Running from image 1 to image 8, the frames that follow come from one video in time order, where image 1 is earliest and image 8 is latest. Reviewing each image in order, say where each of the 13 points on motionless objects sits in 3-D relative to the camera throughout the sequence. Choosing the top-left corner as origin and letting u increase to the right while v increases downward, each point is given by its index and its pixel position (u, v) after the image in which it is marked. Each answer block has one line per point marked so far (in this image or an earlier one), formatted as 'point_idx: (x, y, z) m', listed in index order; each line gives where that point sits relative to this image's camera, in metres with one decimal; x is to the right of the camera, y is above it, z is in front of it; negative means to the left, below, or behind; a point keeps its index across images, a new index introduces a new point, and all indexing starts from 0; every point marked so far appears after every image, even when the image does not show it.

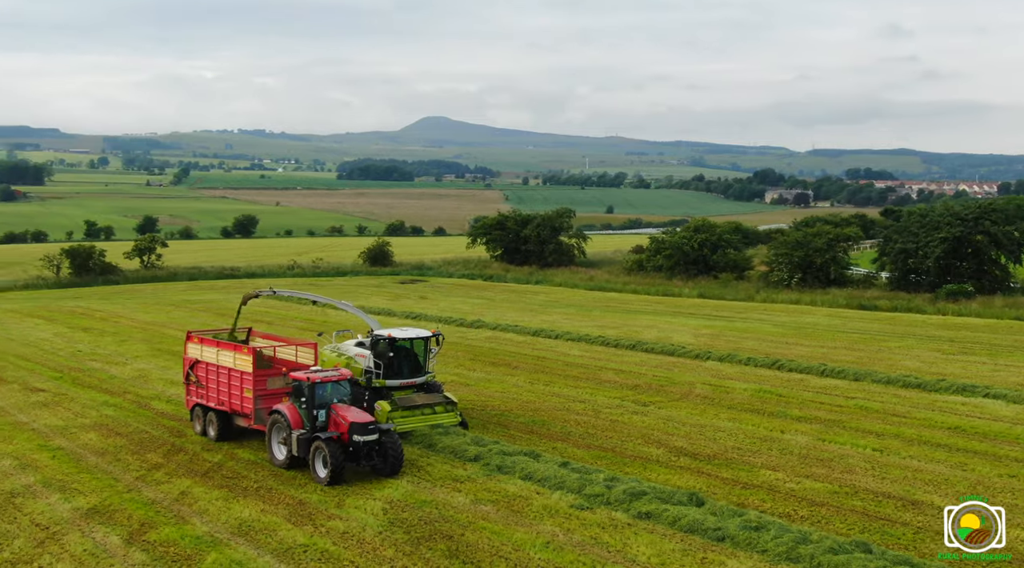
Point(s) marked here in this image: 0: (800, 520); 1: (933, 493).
0: (+2.5, -2.0, +8.0) m
1: (+4.0, -2.0, +9.0) m
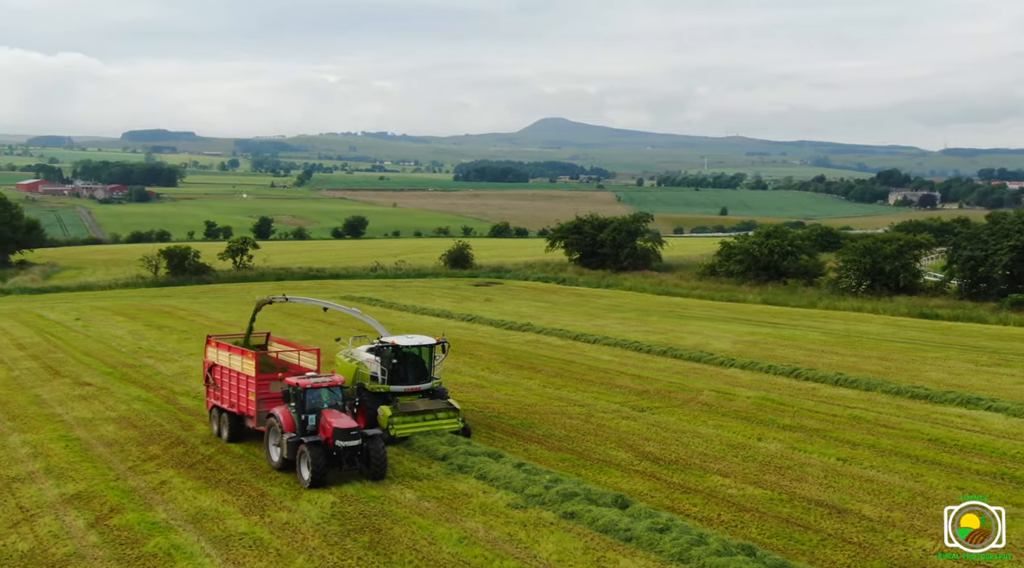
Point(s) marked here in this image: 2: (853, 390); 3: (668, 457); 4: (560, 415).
0: (+1.8, -2.1, +8.1) m
1: (+3.4, -2.1, +9.0) m
2: (+6.1, -1.9, +16.7) m
3: (+1.9, -2.1, +11.4) m
4: (+0.8, -2.1, +15.1) m
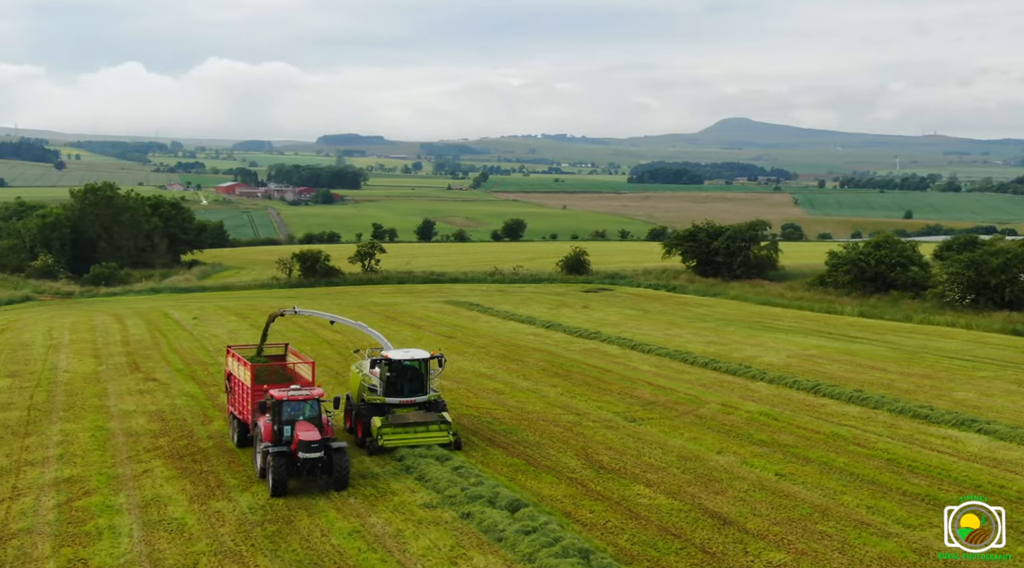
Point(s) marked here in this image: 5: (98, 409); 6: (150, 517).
0: (+0.7, -2.2, +8.4) m
1: (+2.5, -2.3, +9.1) m
2: (+6.1, -2.2, +16.4) m
3: (+1.3, -2.3, +11.7) m
4: (+0.6, -2.3, +15.5) m
5: (-8.6, -2.6, +19.4) m
6: (-3.8, -2.4, +9.7) m
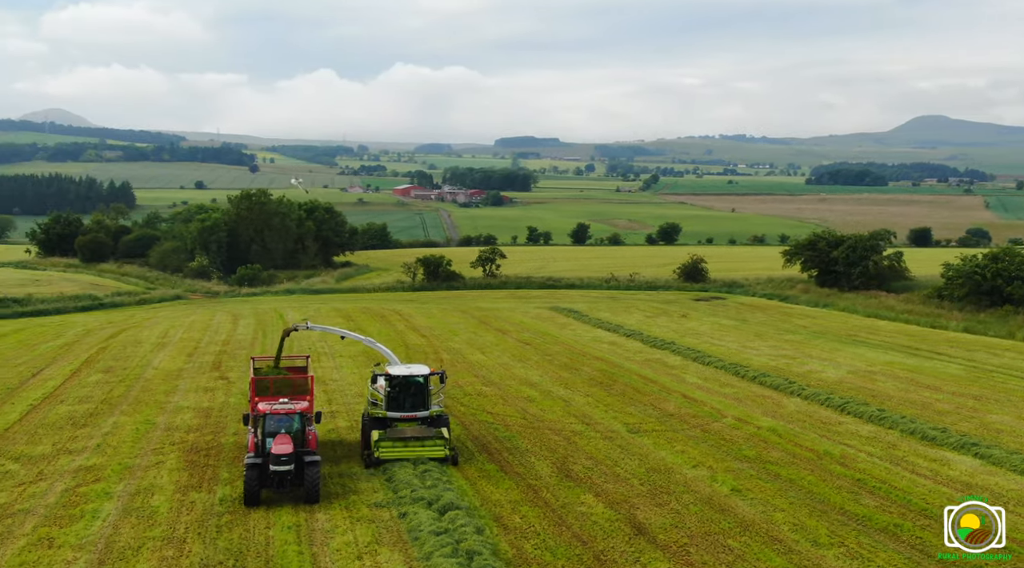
0: (-0.1, -2.4, +8.9) m
1: (+1.7, -2.5, +9.4) m
2: (+6.3, -2.5, +16.2) m
3: (+0.9, -2.5, +12.0) m
4: (+0.7, -2.5, +15.9) m
5: (-8.0, -2.7, +20.9) m
6: (-4.4, -2.5, +10.7) m
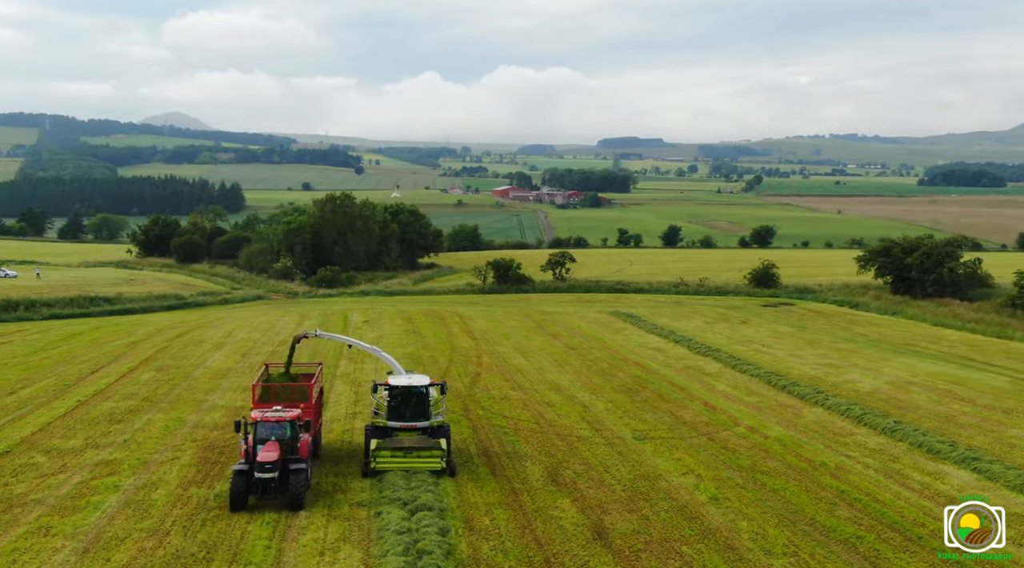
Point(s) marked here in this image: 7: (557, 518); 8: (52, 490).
0: (-0.5, -2.5, +9.3) m
1: (+1.4, -2.6, +9.6) m
2: (+6.4, -2.6, +16.0) m
3: (+0.7, -2.6, +12.3) m
4: (+0.8, -2.7, +16.2) m
5: (-7.5, -2.8, +21.8) m
6: (-4.6, -2.6, +11.3) m
7: (+0.5, -2.6, +10.2) m
8: (-5.9, -2.7, +12.0) m
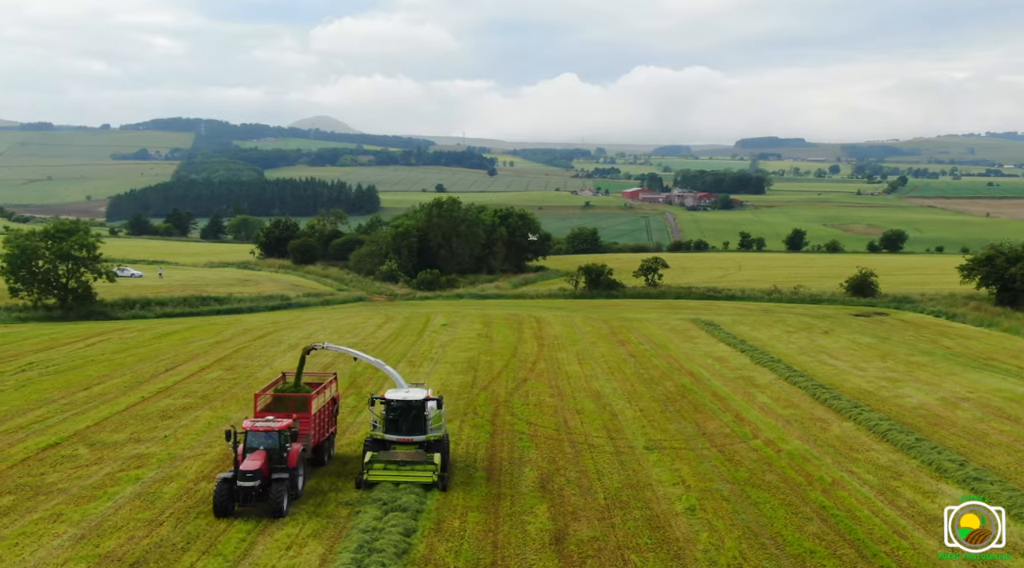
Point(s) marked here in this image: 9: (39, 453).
0: (-0.9, -2.7, +9.8) m
1: (+1.0, -2.7, +9.9) m
2: (+6.6, -2.9, +15.9) m
3: (+0.6, -2.8, +12.7) m
4: (+1.1, -2.9, +16.6) m
5: (-6.6, -2.9, +23.0) m
6: (-4.8, -2.7, +12.3) m
7: (+0.1, -2.7, +10.6) m
8: (-6.1, -2.8, +13.0) m
9: (-8.0, -2.9, +15.8) m
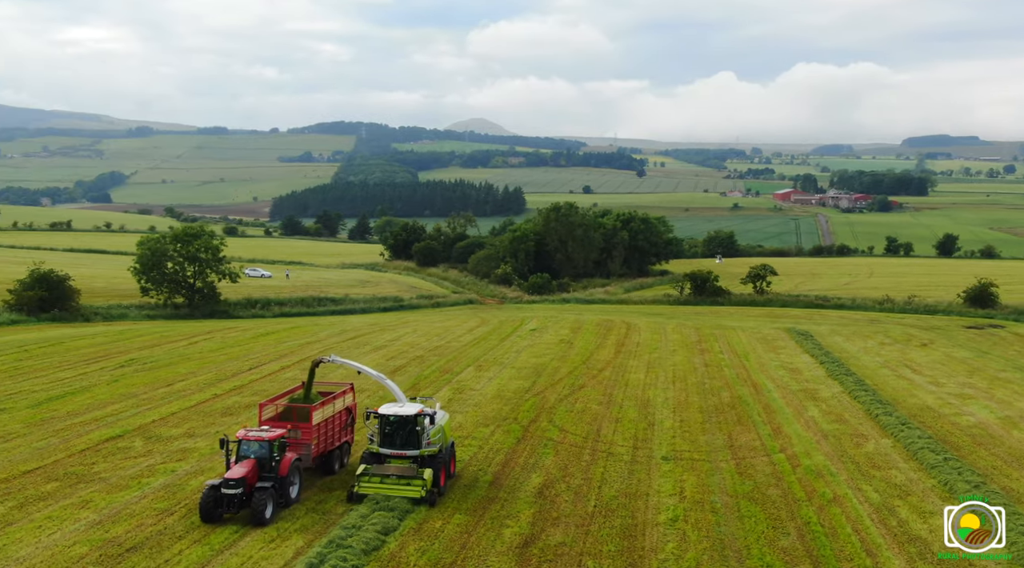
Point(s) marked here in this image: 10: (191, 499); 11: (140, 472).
0: (-1.2, -2.8, +10.5) m
1: (+0.7, -2.9, +10.4) m
2: (+6.9, -3.2, +15.7) m
3: (+0.6, -3.0, +13.2) m
4: (+1.5, -3.1, +17.0) m
5: (-5.5, -3.1, +24.2) m
6: (-4.8, -2.8, +13.4) m
7: (-0.1, -2.9, +11.2) m
8: (-6.0, -2.9, +14.3) m
9: (-7.6, -3.0, +17.2) m
10: (-4.2, -2.8, +12.3) m
11: (-5.8, -2.9, +14.2) m
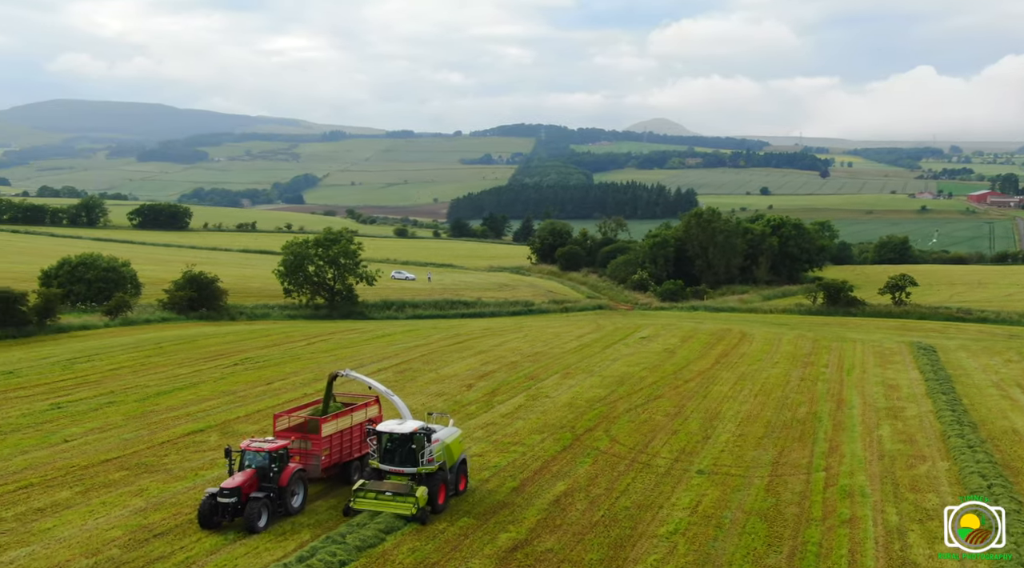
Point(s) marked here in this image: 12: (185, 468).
0: (-1.3, -3.0, +11.4) m
1: (+0.6, -3.2, +11.1) m
2: (+7.4, -3.6, +15.5) m
3: (+0.8, -3.2, +13.8) m
4: (+2.2, -3.4, +17.5) m
5: (-3.7, -3.3, +25.6) m
6: (-4.5, -3.0, +14.7) m
7: (-0.1, -3.2, +12.0) m
8: (-5.5, -3.0, +15.8) m
9: (-6.8, -3.2, +18.9) m
10: (-4.1, -3.0, +13.5) m
11: (-5.3, -3.0, +15.7) m
12: (-5.4, -3.0, +15.3) m
